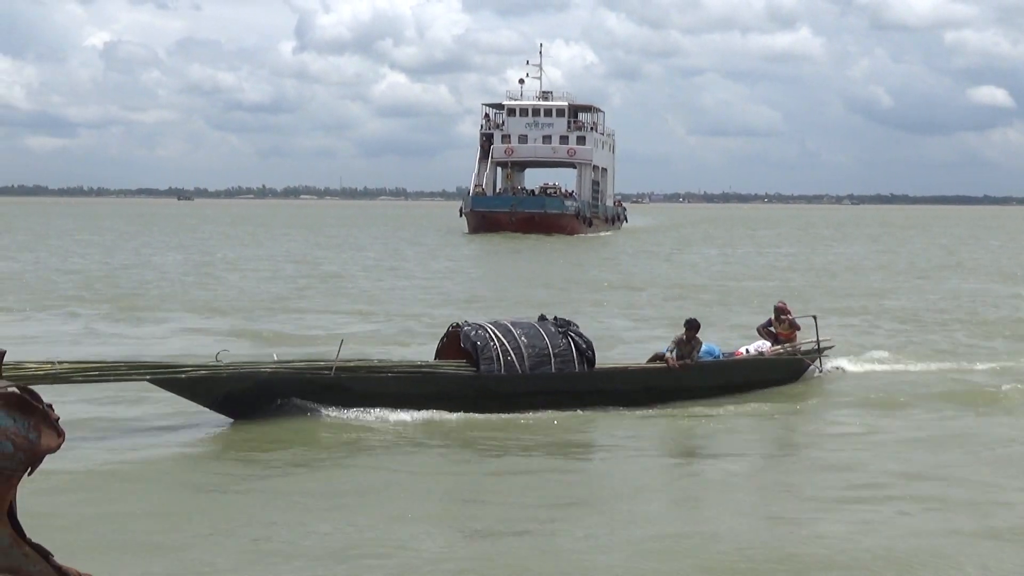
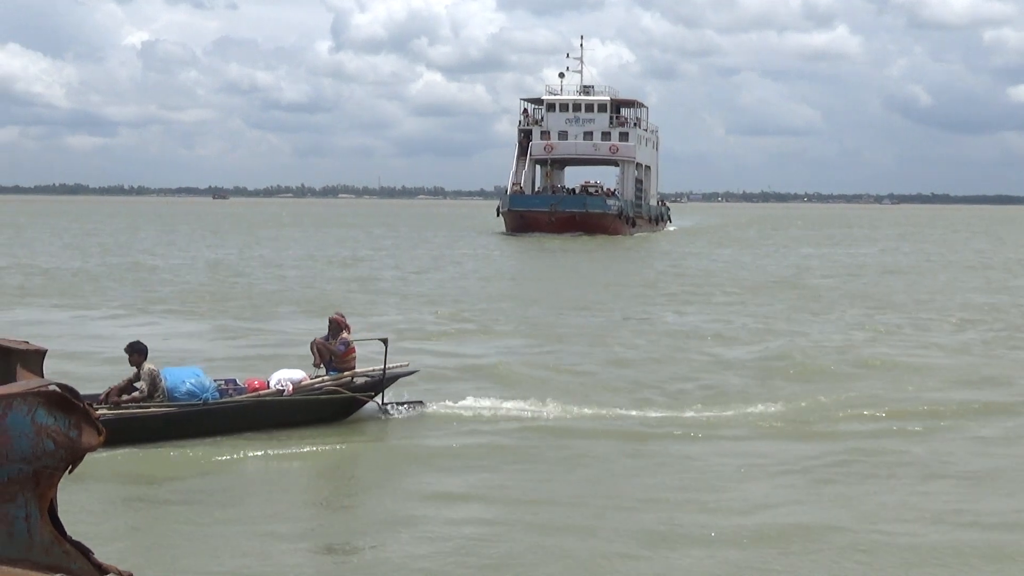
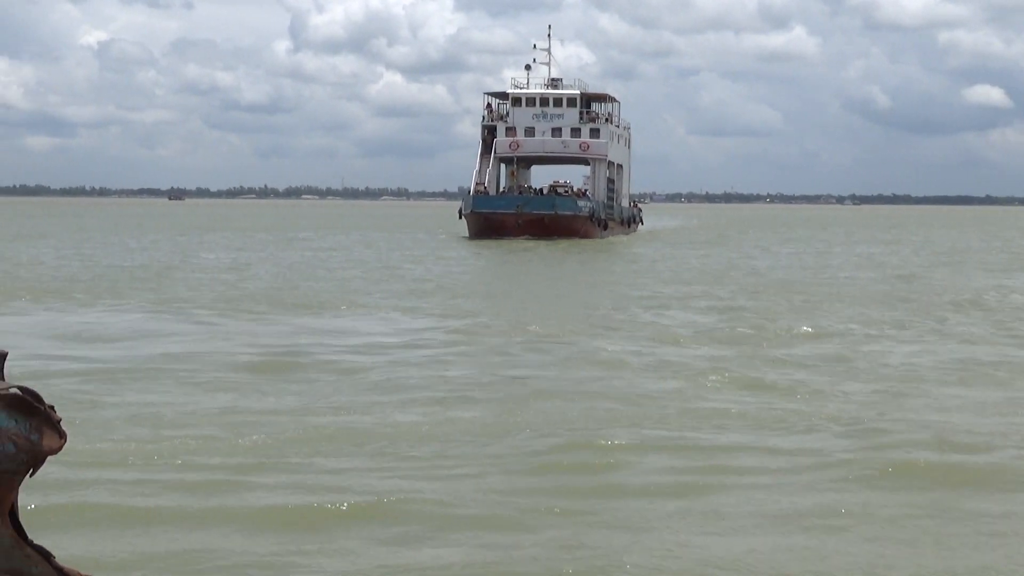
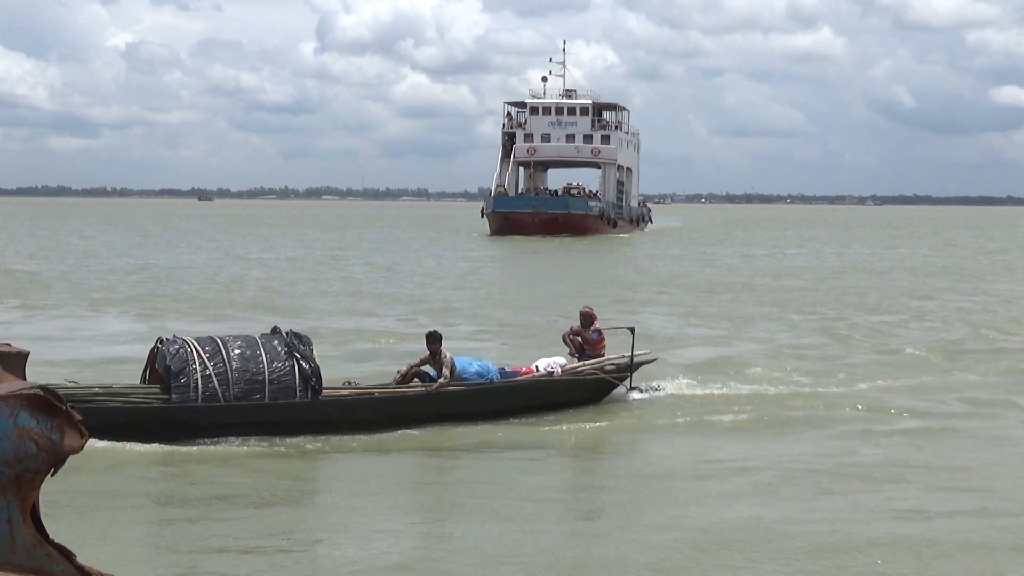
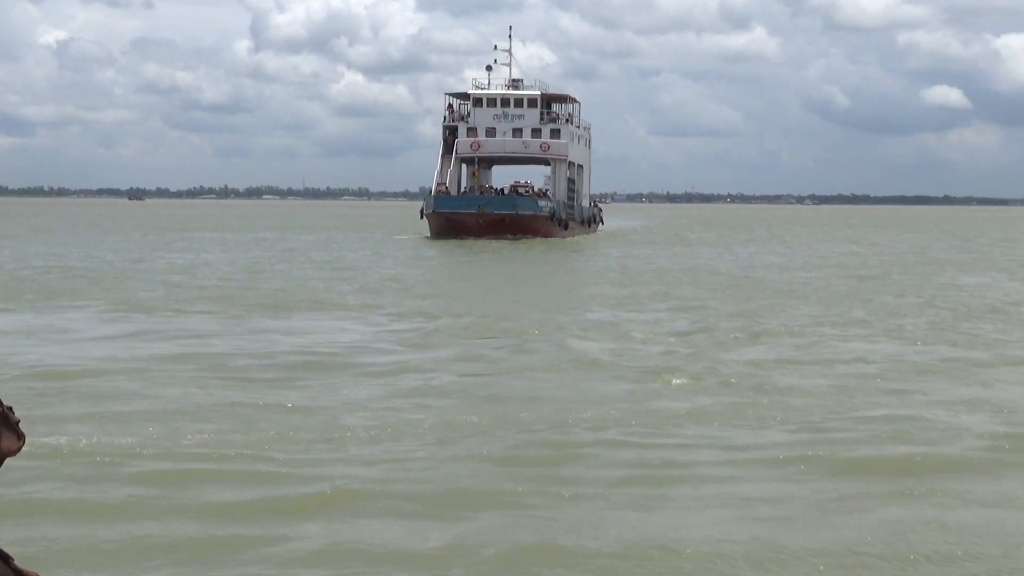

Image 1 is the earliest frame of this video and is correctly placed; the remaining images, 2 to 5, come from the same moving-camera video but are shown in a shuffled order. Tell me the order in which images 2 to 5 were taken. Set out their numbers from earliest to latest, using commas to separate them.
4, 2, 5, 3
